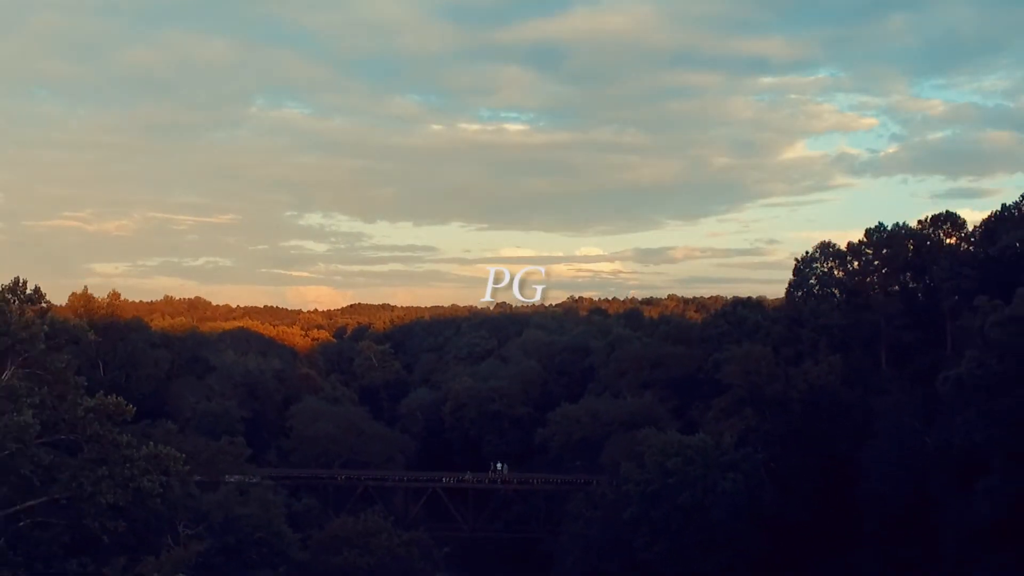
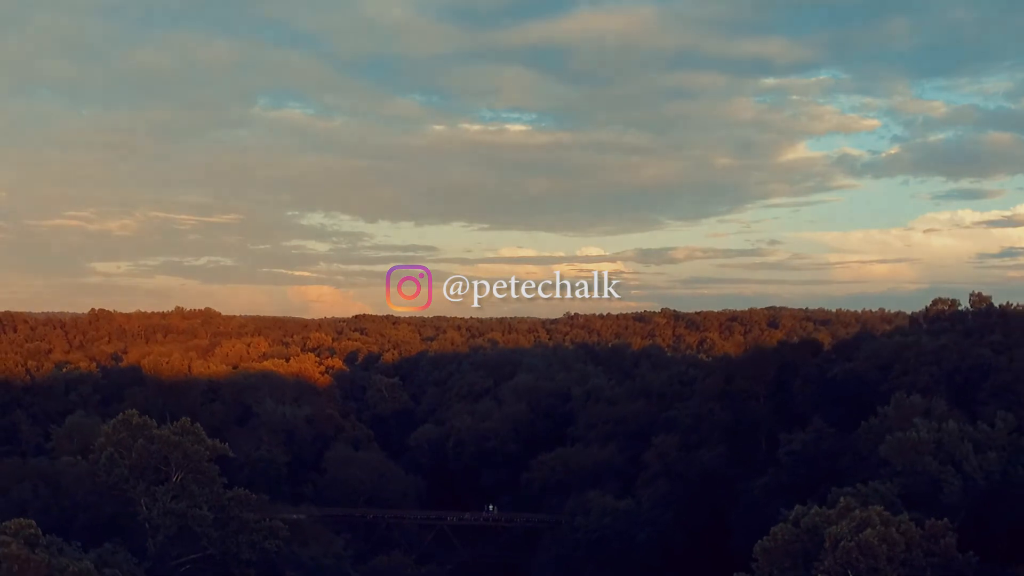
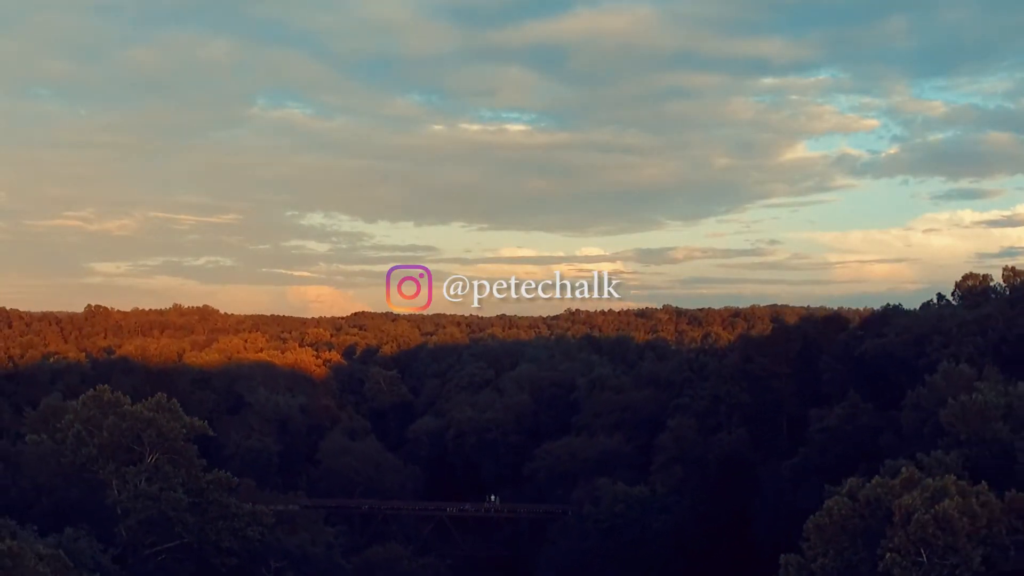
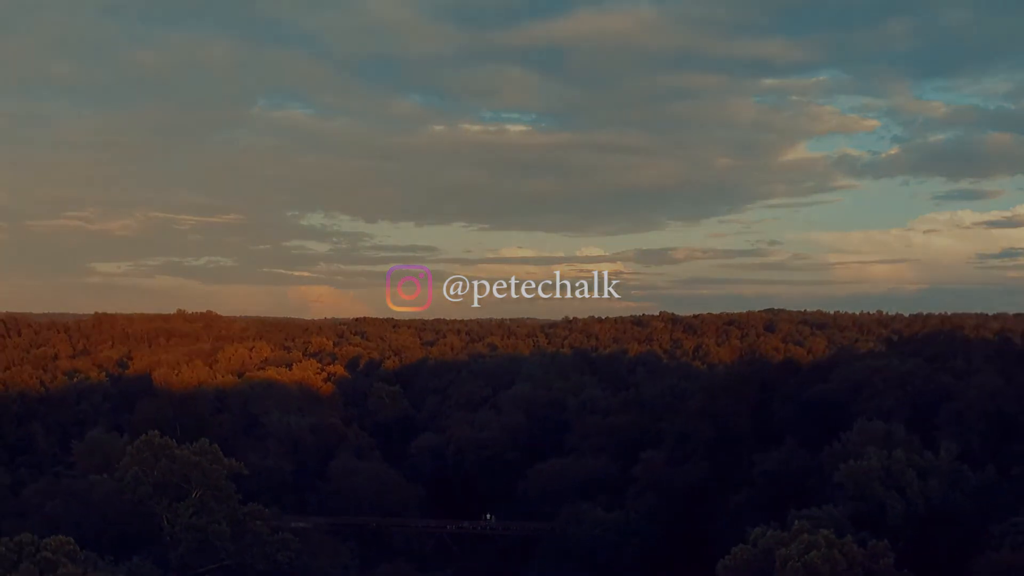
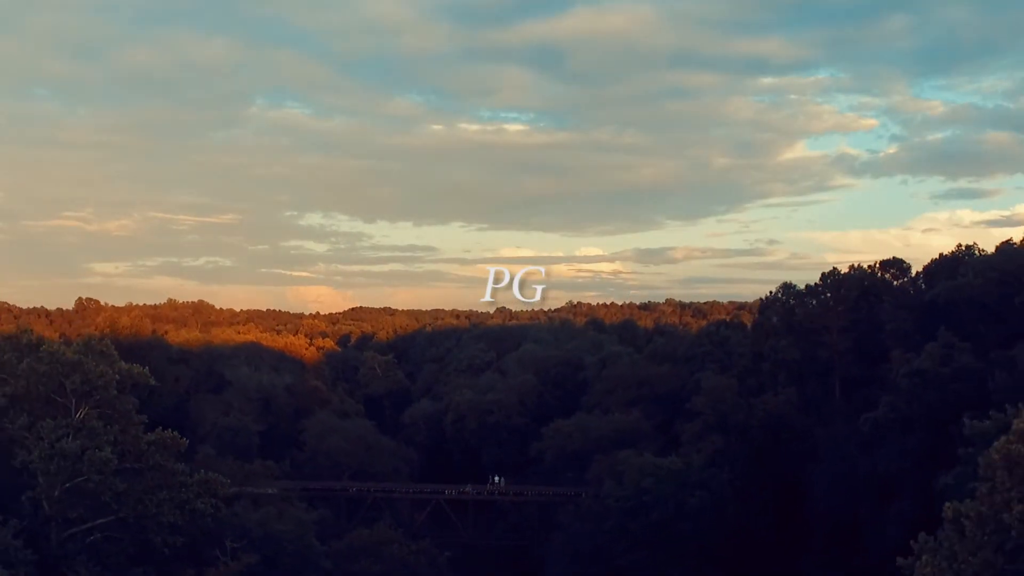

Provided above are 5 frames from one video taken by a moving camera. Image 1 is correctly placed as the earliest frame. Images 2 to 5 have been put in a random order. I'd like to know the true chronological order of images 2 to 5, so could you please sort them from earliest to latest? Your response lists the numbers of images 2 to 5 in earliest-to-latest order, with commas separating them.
5, 3, 2, 4
